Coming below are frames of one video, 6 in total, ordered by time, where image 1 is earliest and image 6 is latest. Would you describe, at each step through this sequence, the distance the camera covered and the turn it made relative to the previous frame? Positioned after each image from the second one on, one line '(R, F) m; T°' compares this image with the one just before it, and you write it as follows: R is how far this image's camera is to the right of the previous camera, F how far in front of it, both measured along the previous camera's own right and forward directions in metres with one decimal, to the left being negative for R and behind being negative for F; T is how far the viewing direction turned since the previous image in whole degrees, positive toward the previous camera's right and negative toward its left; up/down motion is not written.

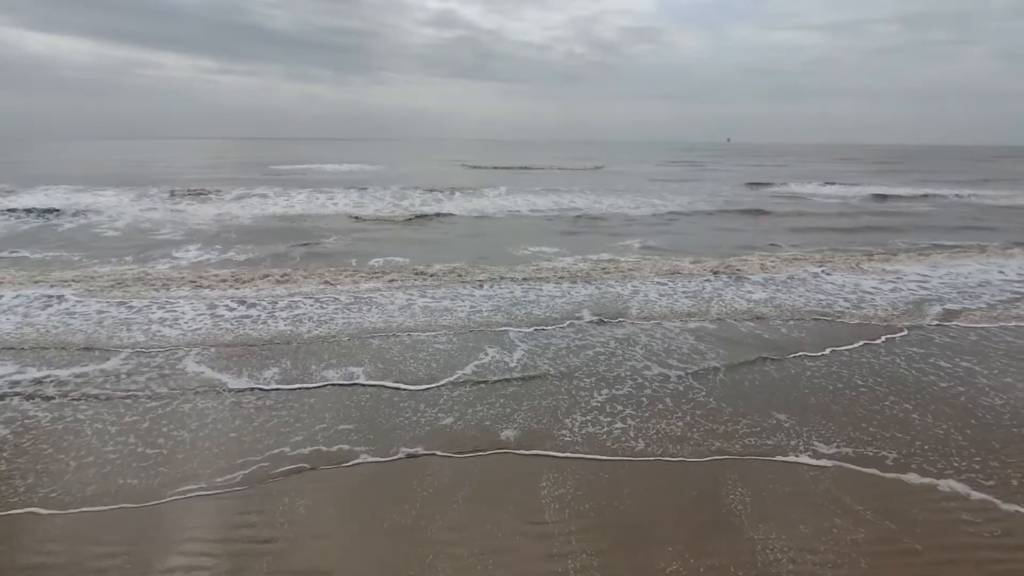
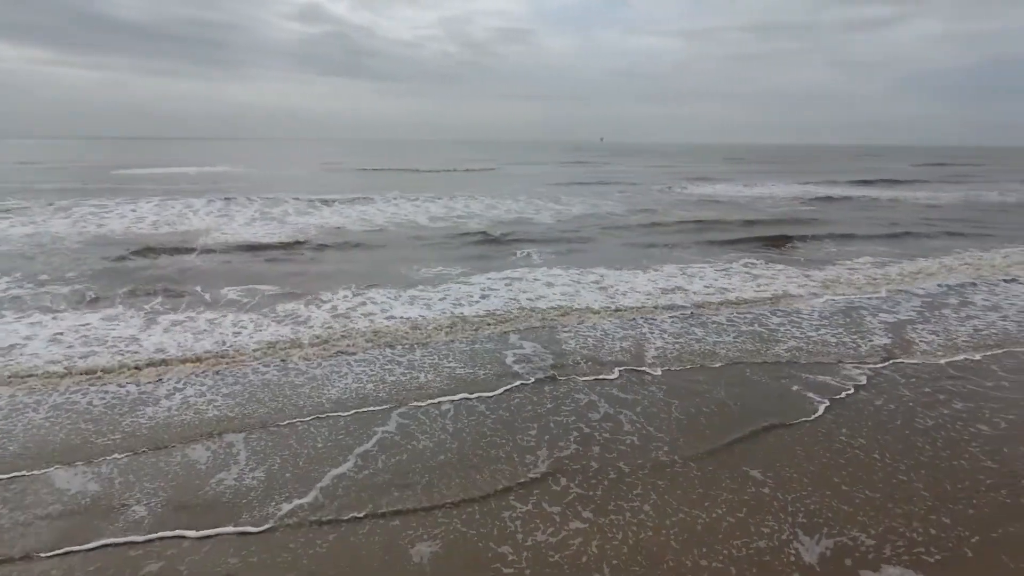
(-0.1, +1.1) m; +10°
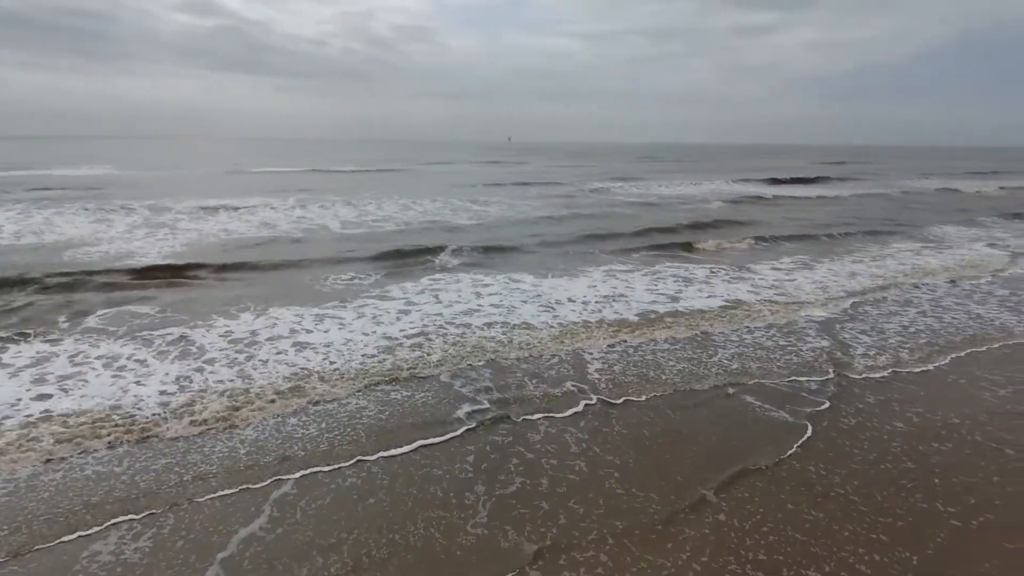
(-0.1, +0.5) m; +8°
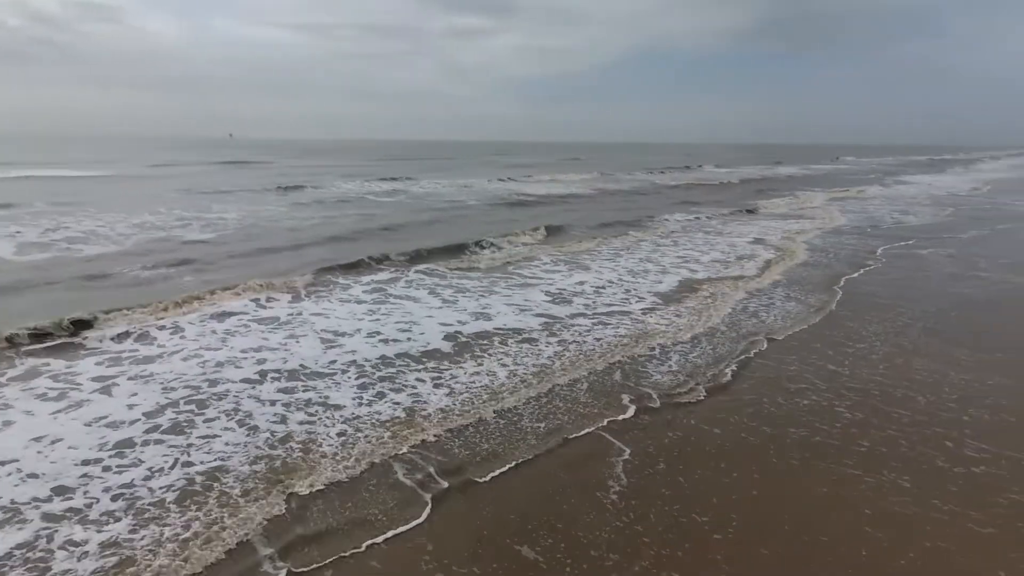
(-0.2, +0.7) m; +23°
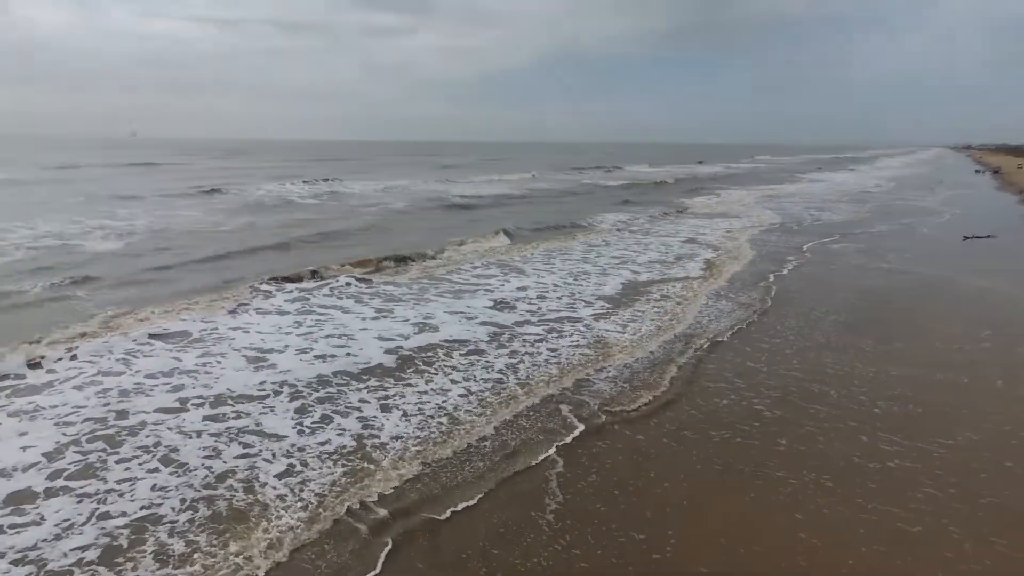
(-0.1, +0.2) m; +7°
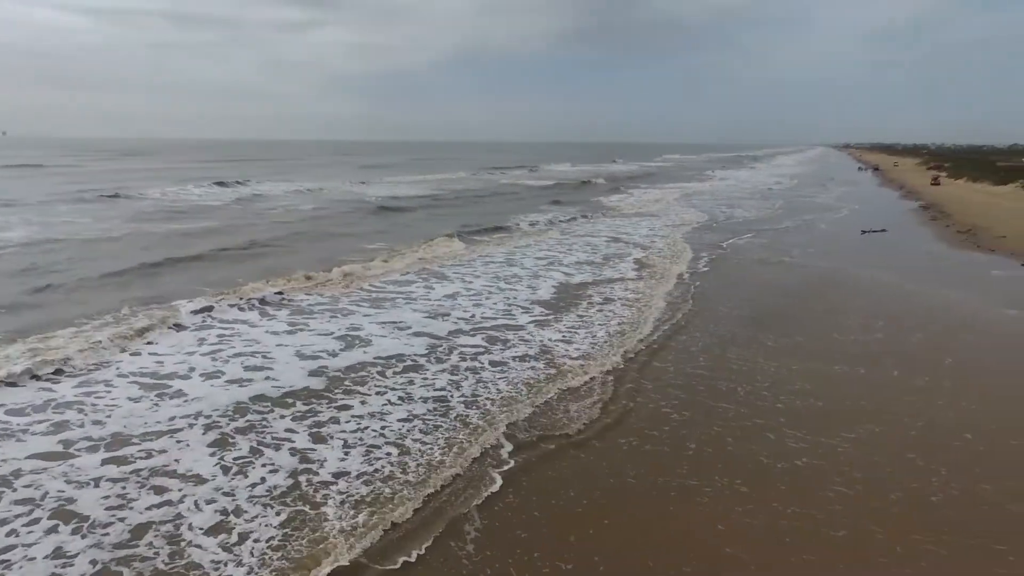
(-0.1, +0.1) m; +8°
